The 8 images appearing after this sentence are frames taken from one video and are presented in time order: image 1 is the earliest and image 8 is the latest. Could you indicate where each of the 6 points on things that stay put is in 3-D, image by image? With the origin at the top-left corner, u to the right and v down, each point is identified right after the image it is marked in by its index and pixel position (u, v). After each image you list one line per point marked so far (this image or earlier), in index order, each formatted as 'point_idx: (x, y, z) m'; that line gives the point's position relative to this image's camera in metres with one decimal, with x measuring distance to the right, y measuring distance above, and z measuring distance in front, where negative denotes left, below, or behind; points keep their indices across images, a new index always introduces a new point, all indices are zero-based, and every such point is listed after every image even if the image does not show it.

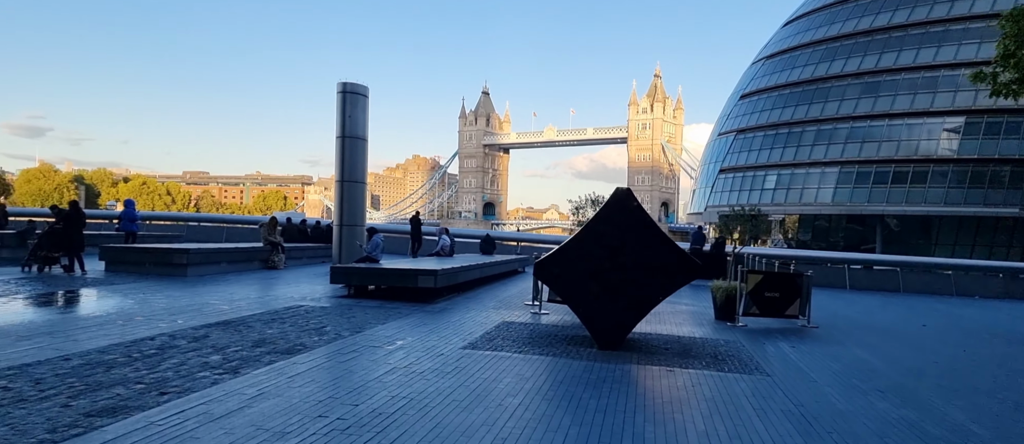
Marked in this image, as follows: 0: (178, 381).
0: (-2.4, -1.2, +5.9) m
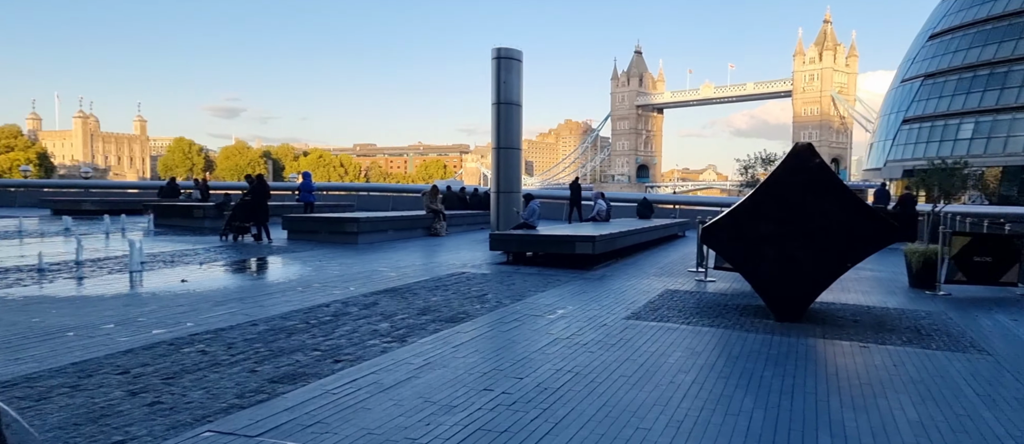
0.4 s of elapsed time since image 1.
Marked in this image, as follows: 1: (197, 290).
0: (-1.2, -1.0, +6.2) m
1: (-3.8, -0.8, +9.7) m
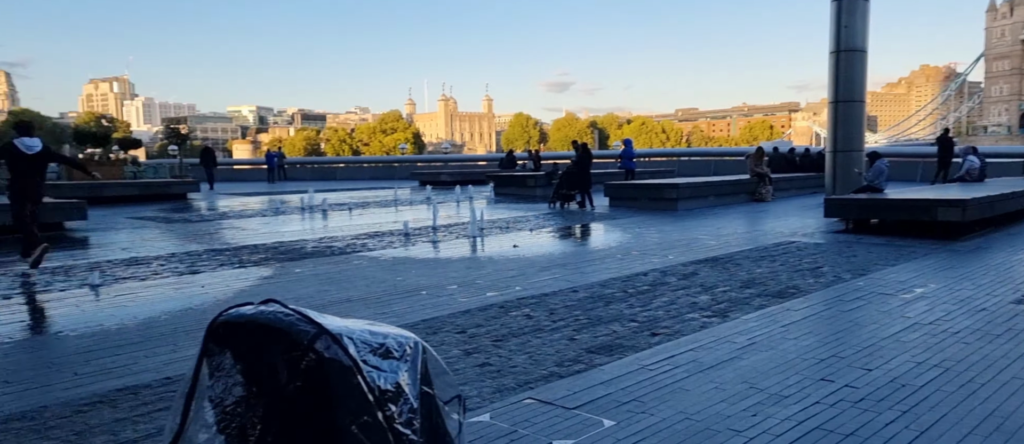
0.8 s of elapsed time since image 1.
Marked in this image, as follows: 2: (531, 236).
0: (+1.1, -0.7, +5.9) m
1: (+0.1, -0.4, +10.1) m
2: (+0.4, -0.3, +13.1) m
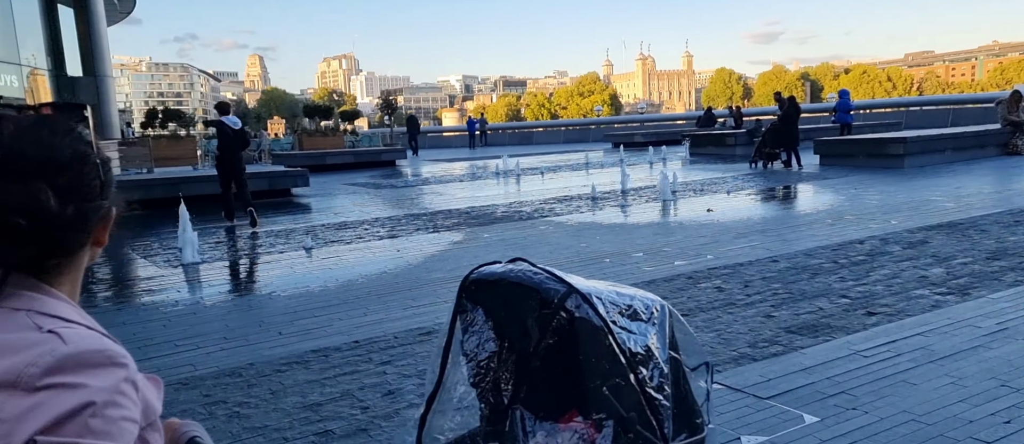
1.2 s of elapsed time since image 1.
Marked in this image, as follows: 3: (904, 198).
0: (+2.4, -0.5, +5.1) m
1: (+2.4, 0.0, +9.5) m
2: (+3.4, +0.3, +12.2) m
3: (+5.3, +0.3, +11.0) m
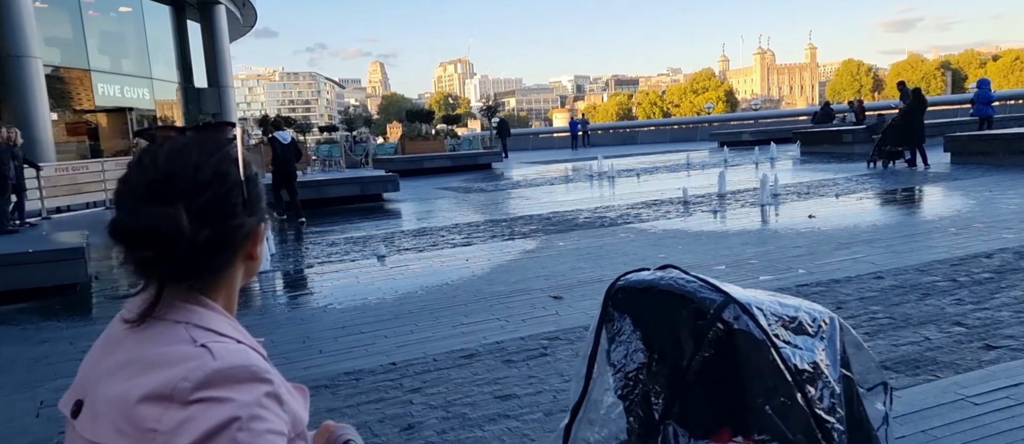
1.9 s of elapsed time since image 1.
0: (+2.6, -0.5, +4.3) m
1: (+3.3, 0.0, +8.6) m
2: (+4.6, +0.3, +11.2) m
3: (+6.3, +0.3, +9.7) m
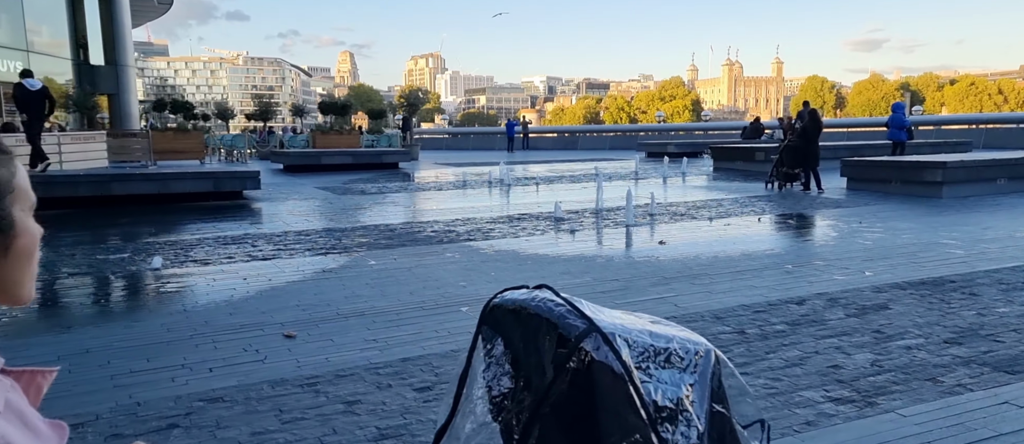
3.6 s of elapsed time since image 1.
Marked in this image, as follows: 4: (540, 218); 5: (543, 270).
0: (+1.1, -0.8, +3.7) m
1: (+1.5, -0.3, +8.0) m
2: (+2.7, -0.1, +10.7) m
3: (+4.5, -0.2, +9.3) m
4: (+0.4, 0.0, +10.9) m
5: (+0.3, -0.4, +7.2) m
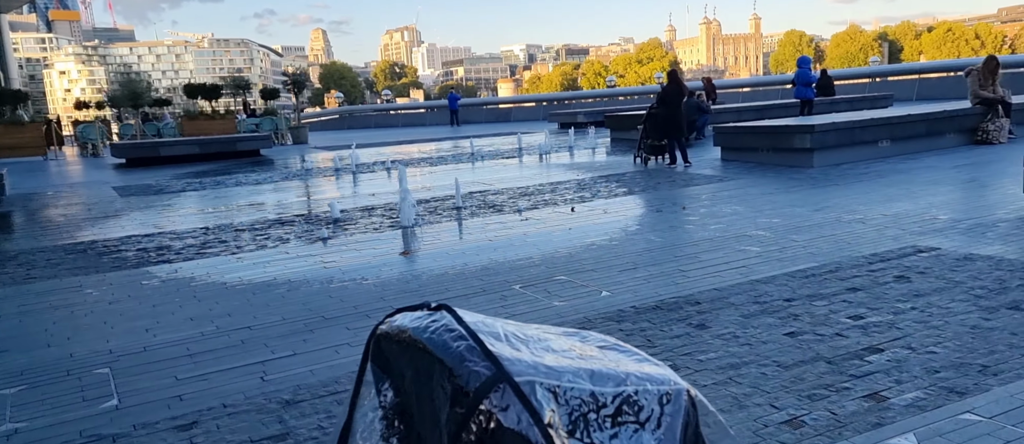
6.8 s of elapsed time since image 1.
0: (-1.3, -1.1, +1.9) m
1: (-1.0, -0.4, +6.2) m
2: (0.0, 0.0, +8.9) m
3: (+1.9, -0.1, +7.6) m
4: (-2.3, 0.0, +9.0) m
5: (-2.2, -0.6, +5.3) m
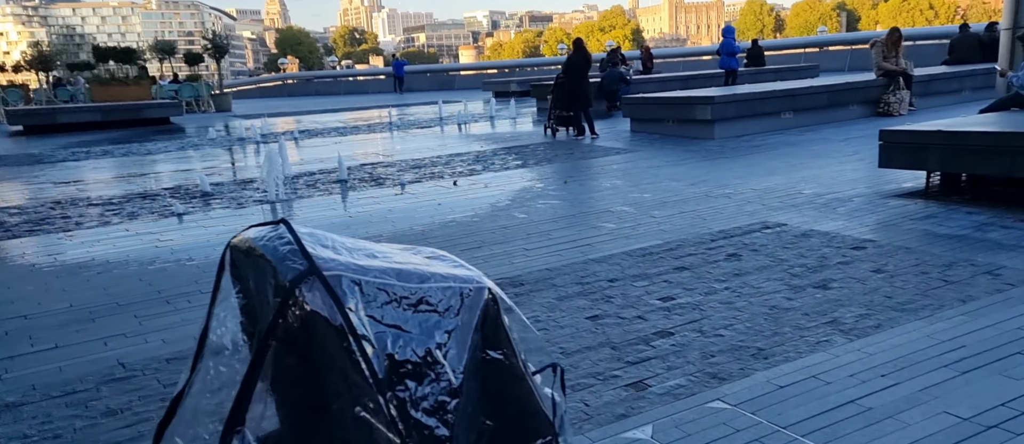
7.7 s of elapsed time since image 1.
0: (-2.2, -1.1, +1.7) m
1: (-2.2, -0.3, +6.0) m
2: (-1.3, +0.2, +8.7) m
3: (+0.6, +0.2, +7.6) m
4: (-3.7, +0.3, +8.7) m
5: (-3.4, -0.5, +5.1) m
